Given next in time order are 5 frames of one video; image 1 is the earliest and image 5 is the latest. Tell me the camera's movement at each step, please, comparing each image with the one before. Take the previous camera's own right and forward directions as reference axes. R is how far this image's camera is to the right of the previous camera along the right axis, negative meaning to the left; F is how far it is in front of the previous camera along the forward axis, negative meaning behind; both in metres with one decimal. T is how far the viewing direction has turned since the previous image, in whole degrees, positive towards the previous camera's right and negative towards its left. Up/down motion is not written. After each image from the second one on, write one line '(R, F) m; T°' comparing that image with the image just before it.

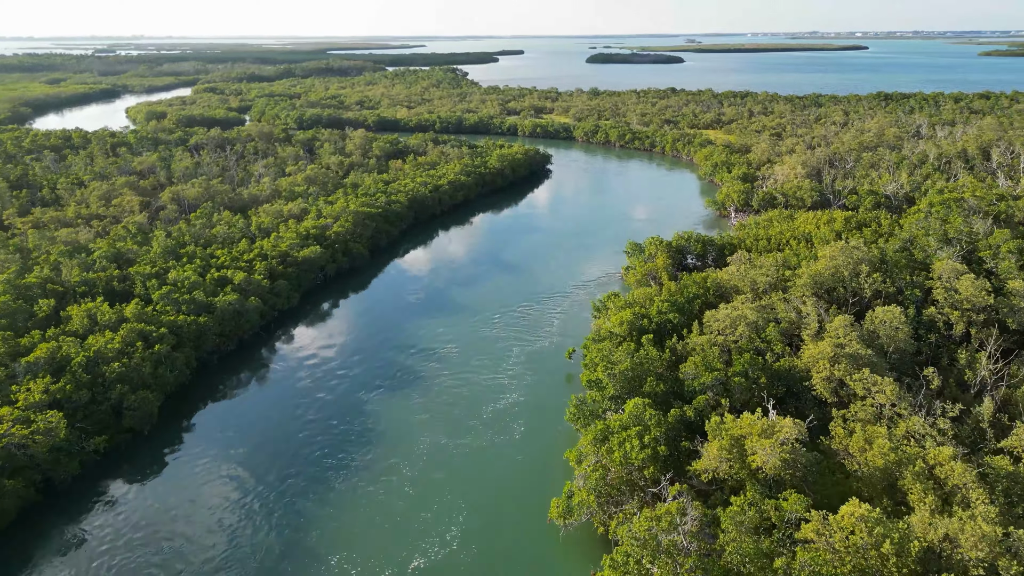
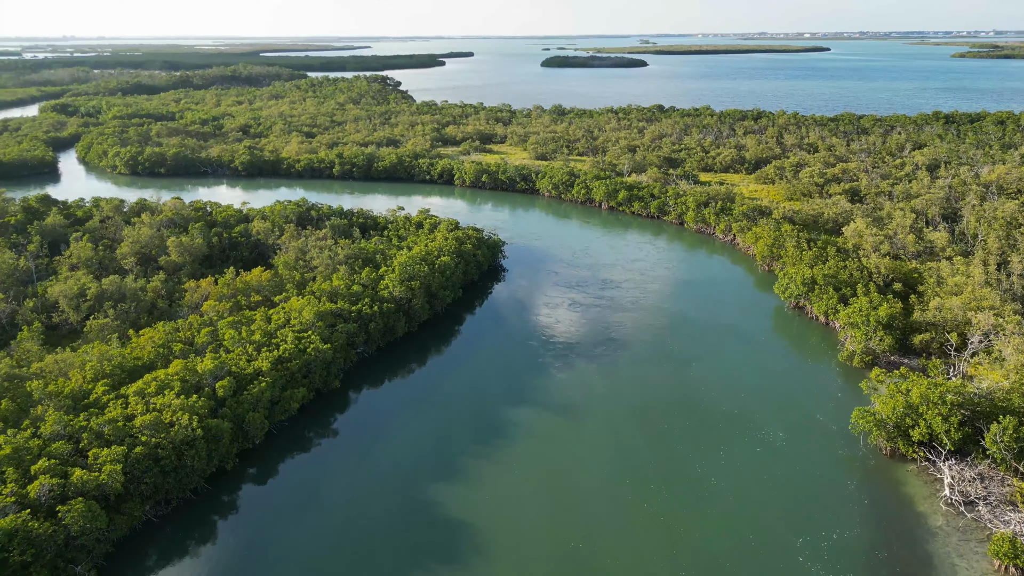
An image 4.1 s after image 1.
(+1.8, +30.5) m; +3°
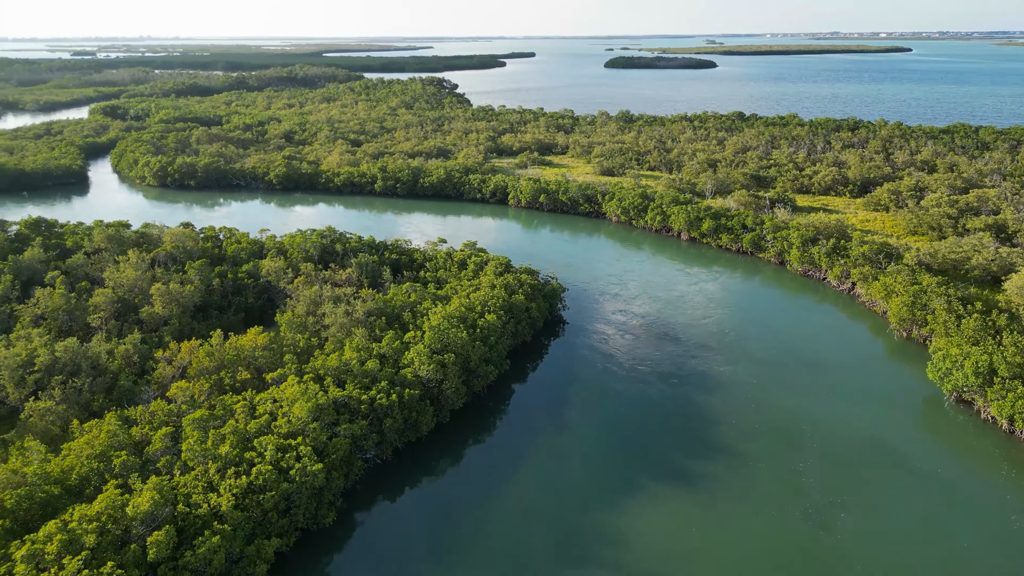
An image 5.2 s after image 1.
(-0.3, +7.9) m; -4°
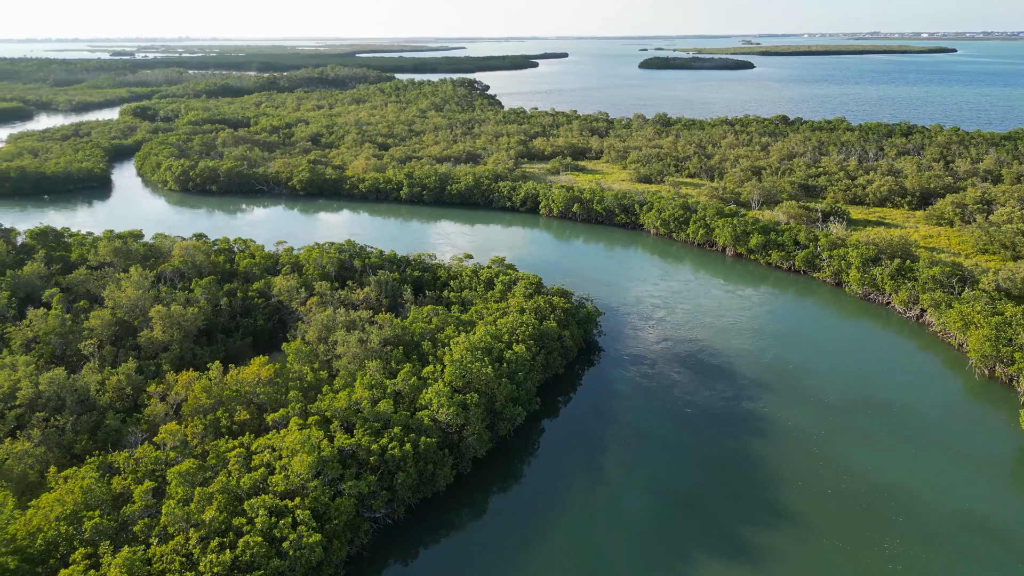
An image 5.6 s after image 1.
(-0.1, +2.9) m; -2°
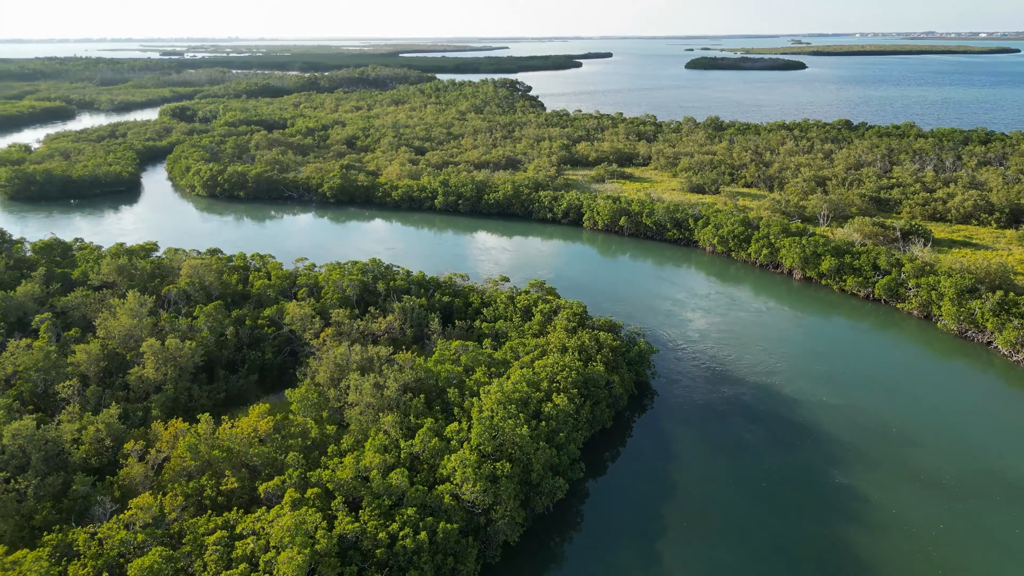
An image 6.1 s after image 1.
(-0.1, +3.8) m; -3°
